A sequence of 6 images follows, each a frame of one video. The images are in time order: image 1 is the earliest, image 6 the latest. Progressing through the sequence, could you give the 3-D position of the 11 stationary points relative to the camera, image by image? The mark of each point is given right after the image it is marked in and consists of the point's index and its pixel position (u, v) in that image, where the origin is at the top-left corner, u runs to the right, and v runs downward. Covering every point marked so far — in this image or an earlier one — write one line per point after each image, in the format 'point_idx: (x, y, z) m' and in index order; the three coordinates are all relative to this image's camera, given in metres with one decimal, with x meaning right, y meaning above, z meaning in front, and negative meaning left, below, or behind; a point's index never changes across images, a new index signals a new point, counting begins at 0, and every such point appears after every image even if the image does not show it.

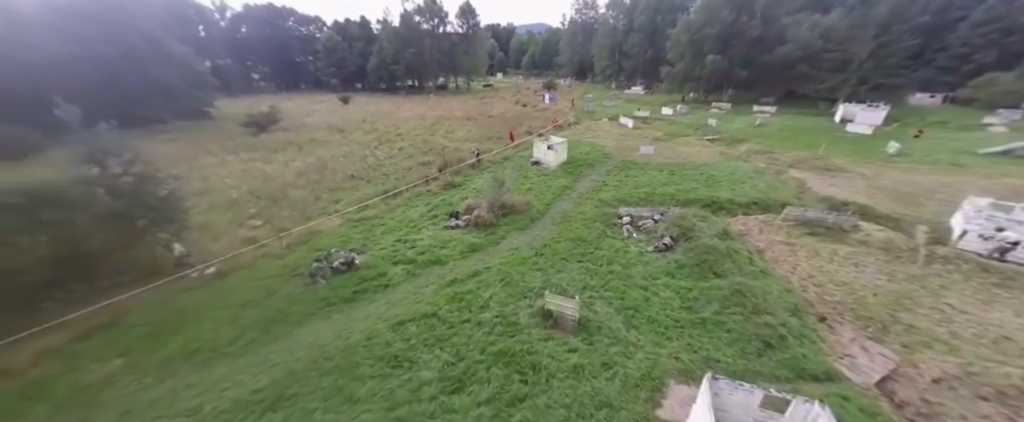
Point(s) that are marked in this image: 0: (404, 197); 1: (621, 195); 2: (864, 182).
0: (-5.2, +0.7, +14.6) m
1: (+5.1, +0.8, +15.0) m
2: (+18.2, +1.5, +16.0) m
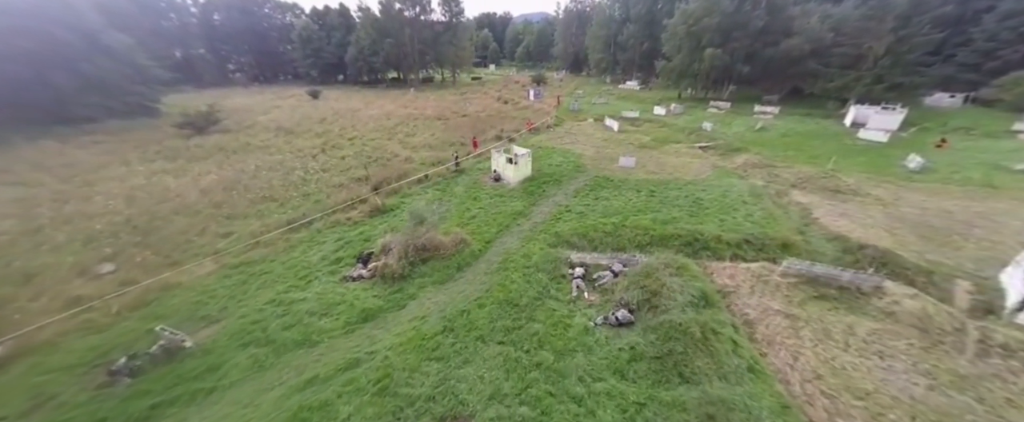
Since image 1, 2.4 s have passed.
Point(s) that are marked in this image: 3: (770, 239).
0: (-7.7, -0.7, +11.8) m
1: (+2.7, -0.6, +12.2) m
2: (+15.7, 0.0, +13.1) m
3: (+9.5, -1.0, +11.4) m
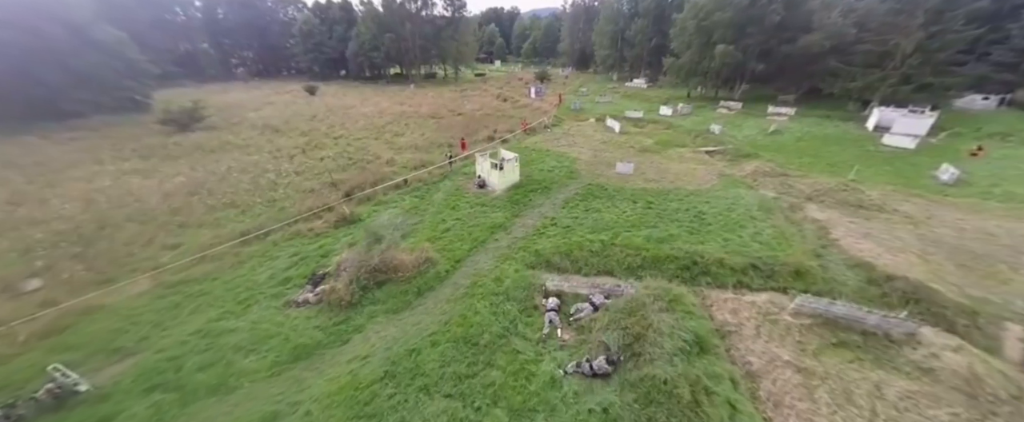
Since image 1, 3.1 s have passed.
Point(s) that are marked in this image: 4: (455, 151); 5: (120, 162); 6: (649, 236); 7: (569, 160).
0: (-8.5, -1.1, +10.8) m
1: (+1.8, -1.2, +10.9) m
2: (+14.9, -0.7, +11.5) m
3: (+8.6, -1.7, +9.9) m
4: (-3.5, +3.8, +19.6) m
5: (-22.2, +2.7, +17.4) m
6: (+5.0, -0.9, +11.2) m
7: (+3.4, +3.1, +18.5) m
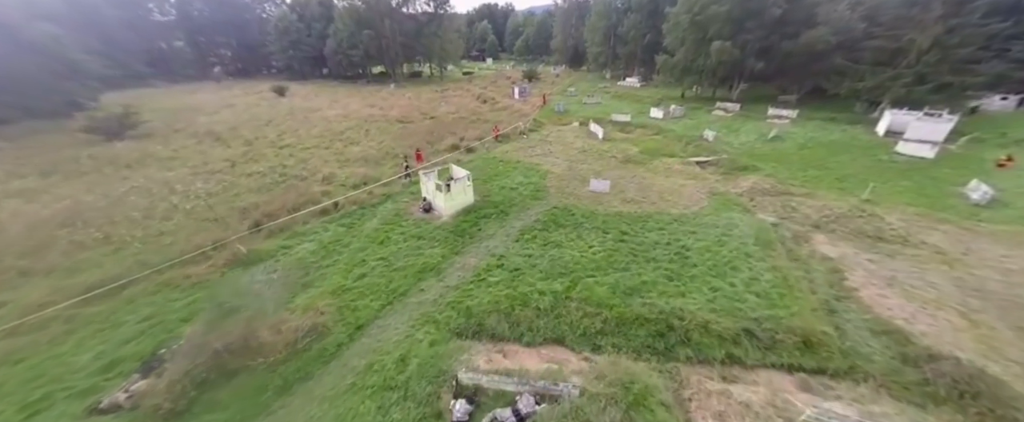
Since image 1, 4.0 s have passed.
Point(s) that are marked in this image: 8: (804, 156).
0: (-10.5, -2.3, +8.3) m
1: (-0.2, -2.4, +8.5) m
2: (+12.9, -1.9, +9.1) m
3: (+6.6, -2.9, +7.5) m
4: (-5.6, +2.6, +17.2) m
5: (-24.2, +1.5, +14.9) m
6: (+3.0, -2.1, +8.8) m
7: (+1.4, +1.9, +16.1) m
8: (+17.5, +3.3, +18.5) m
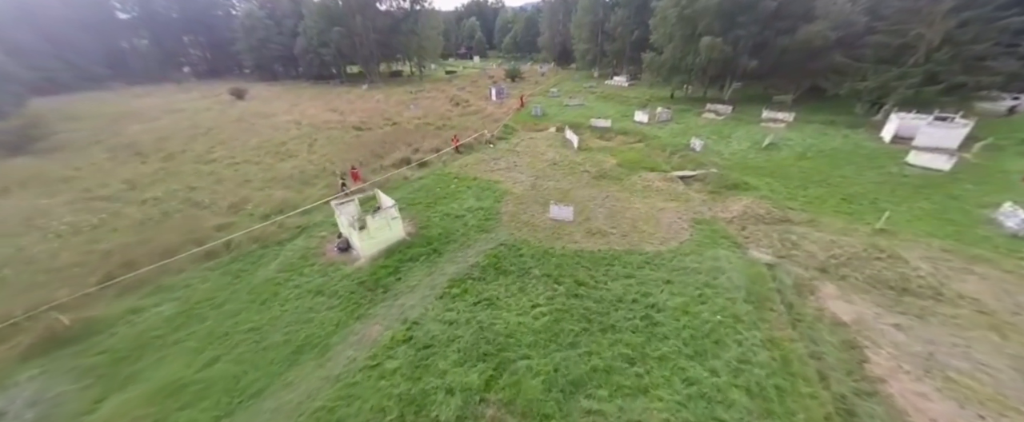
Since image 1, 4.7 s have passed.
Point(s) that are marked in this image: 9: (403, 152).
0: (-12.6, -3.7, +5.8) m
1: (-2.3, -3.7, +6.1) m
2: (+10.8, -3.1, +6.8) m
3: (+4.6, -4.1, +5.2) m
4: (-7.8, +1.3, +14.7) m
5: (-26.4, 0.0, +12.3) m
6: (+0.9, -3.4, +6.5) m
7: (-0.8, +0.7, +13.6) m
8: (+15.3, +2.2, +16.2) m
9: (-6.3, +3.4, +17.7) m
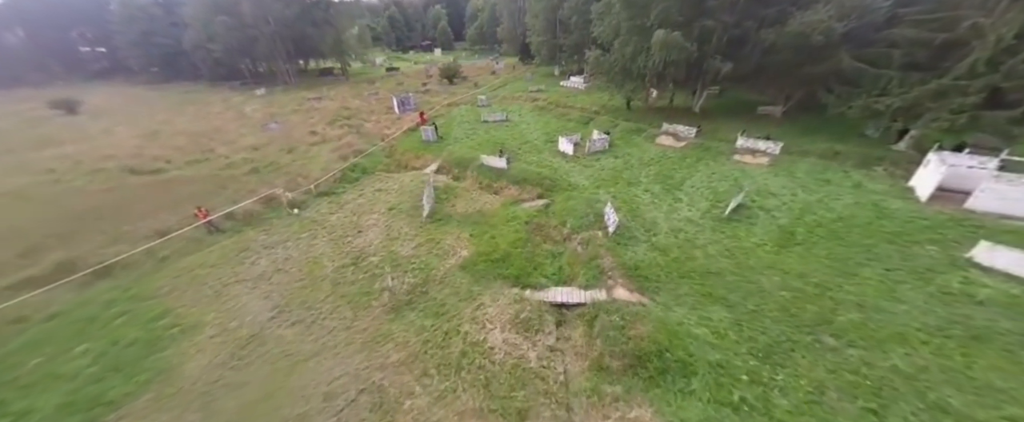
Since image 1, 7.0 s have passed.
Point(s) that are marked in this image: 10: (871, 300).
0: (-19.8, -8.5, -1.6) m
1: (-9.5, -8.4, -1.3) m
2: (+3.6, -7.6, -0.4) m
3: (-2.6, -8.7, -2.1) m
4: (-15.1, -3.1, +7.1) m
5: (-33.7, -4.8, +4.6) m
6: (-6.3, -8.0, -0.9) m
7: (-8.1, -3.8, +6.2) m
8: (+7.9, -2.0, +8.8) m
9: (-13.7, -1.0, +10.1) m
10: (+9.5, -2.4, +8.0) m
